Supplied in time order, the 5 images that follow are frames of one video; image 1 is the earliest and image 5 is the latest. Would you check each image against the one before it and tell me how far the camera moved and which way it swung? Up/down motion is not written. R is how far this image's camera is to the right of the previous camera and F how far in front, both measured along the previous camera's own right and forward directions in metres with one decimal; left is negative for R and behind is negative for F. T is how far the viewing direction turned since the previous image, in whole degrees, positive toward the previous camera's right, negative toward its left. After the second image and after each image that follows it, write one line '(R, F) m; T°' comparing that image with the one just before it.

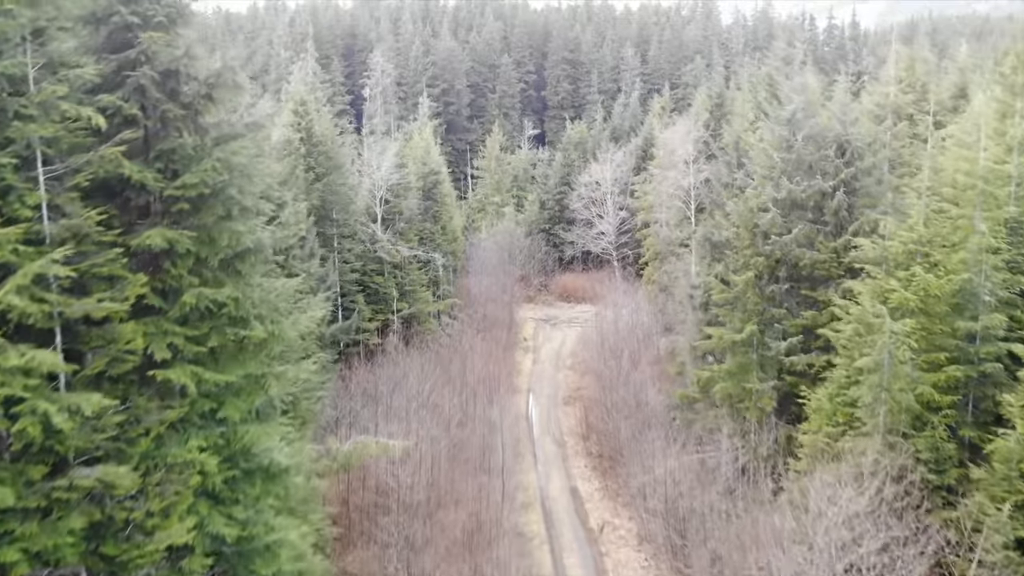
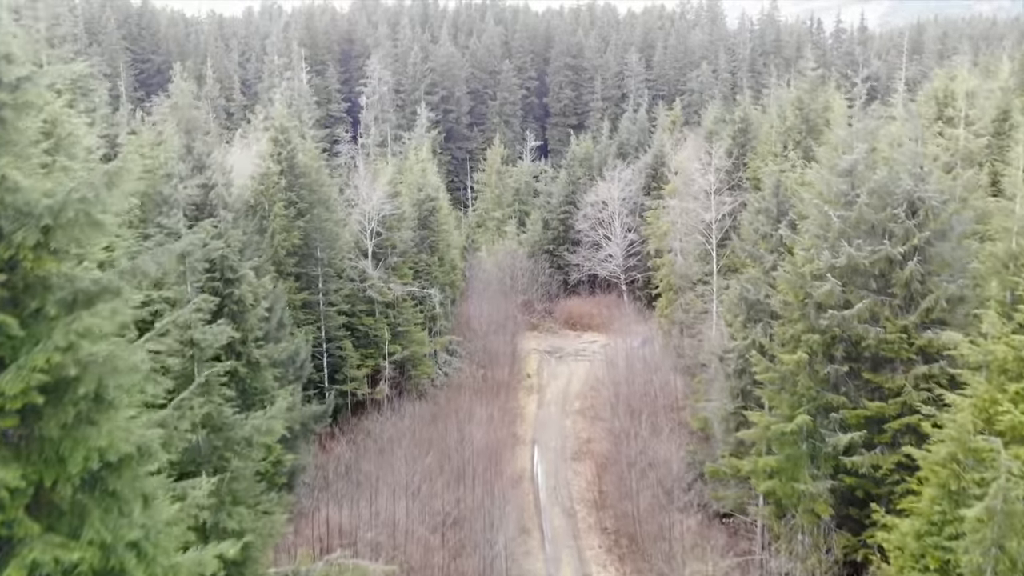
(-0.1, +2.8) m; 0°
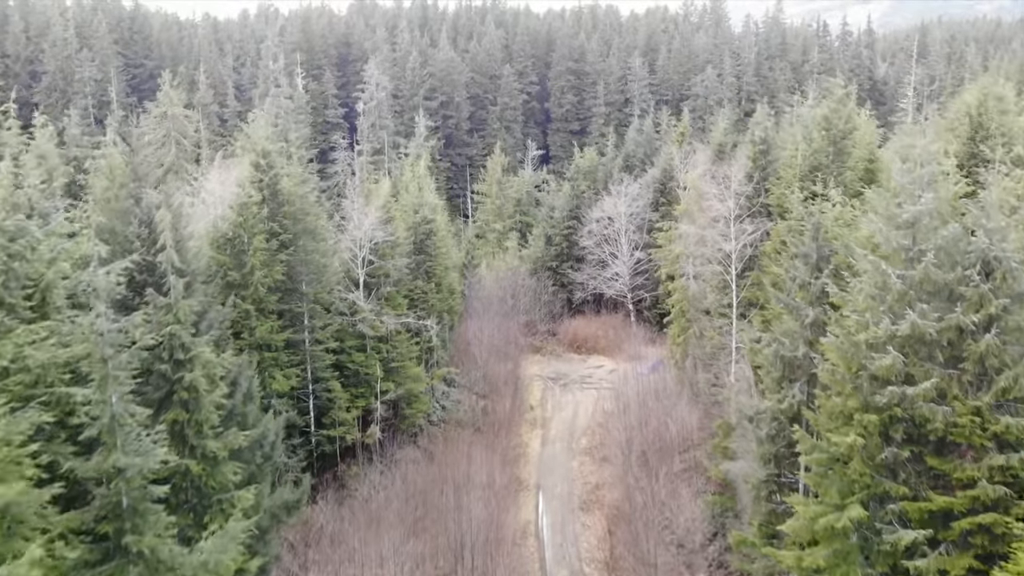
(-0.1, +2.1) m; 0°
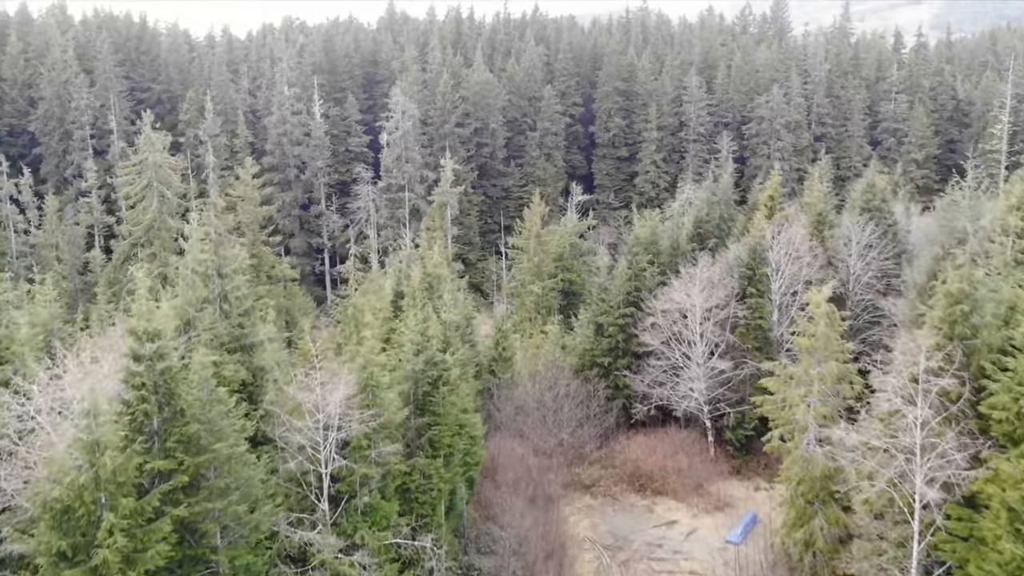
(-0.1, +9.5) m; -3°
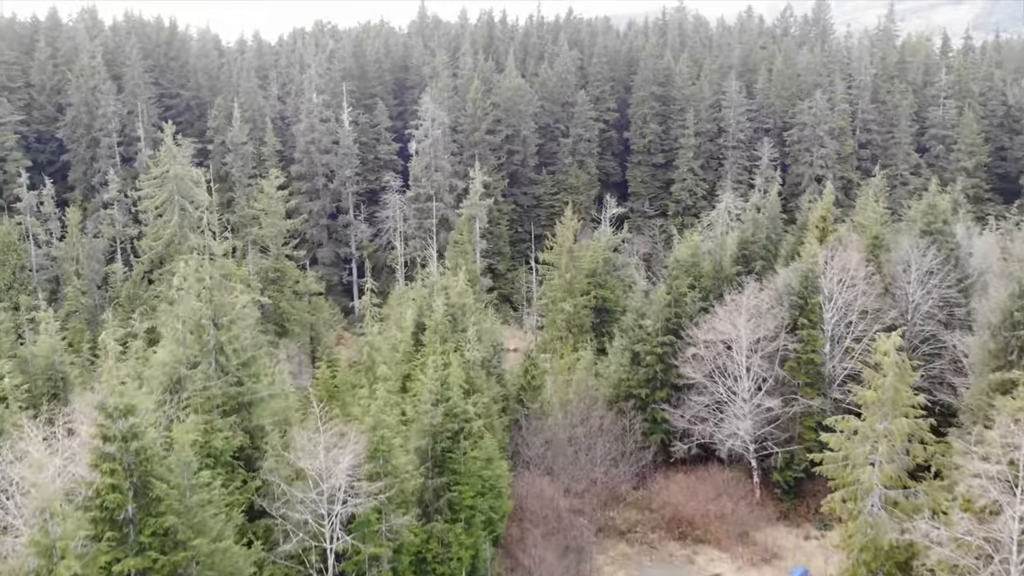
(0.0, +2.2) m; -2°
